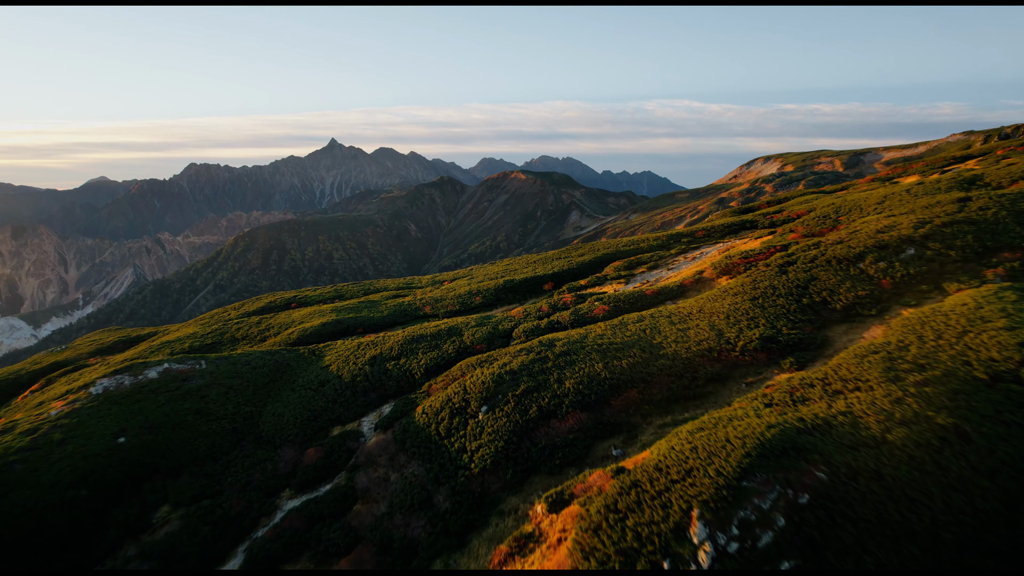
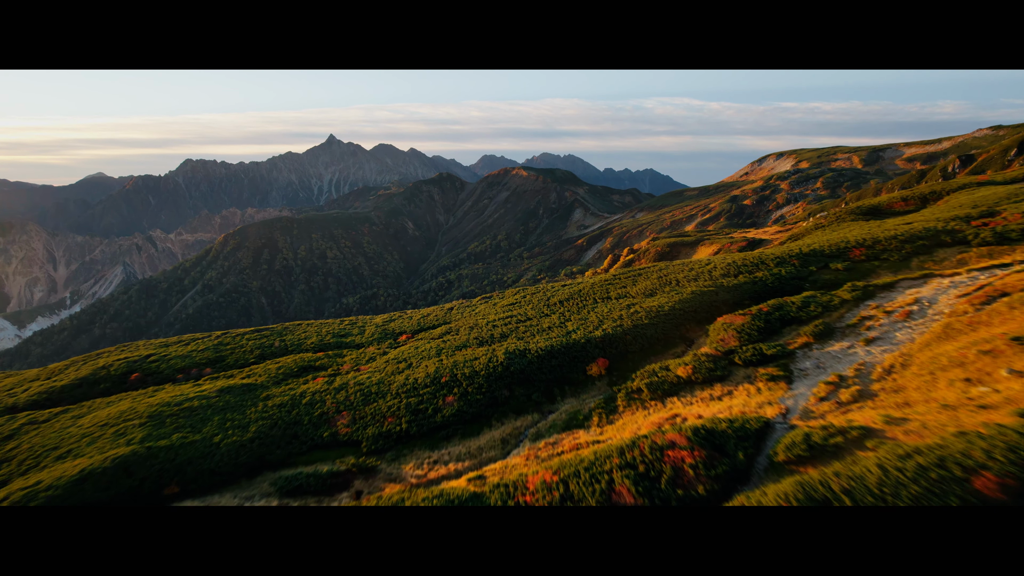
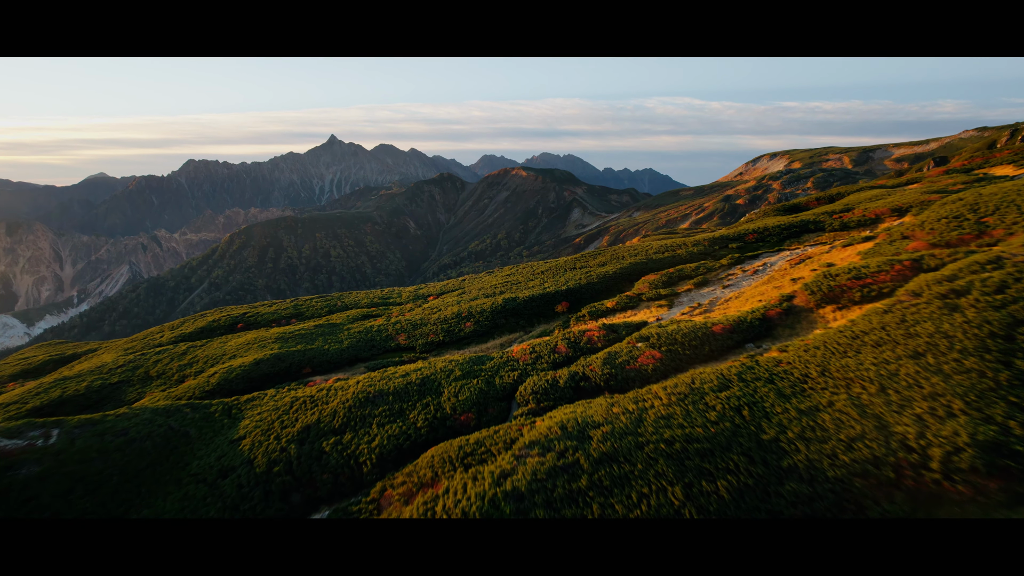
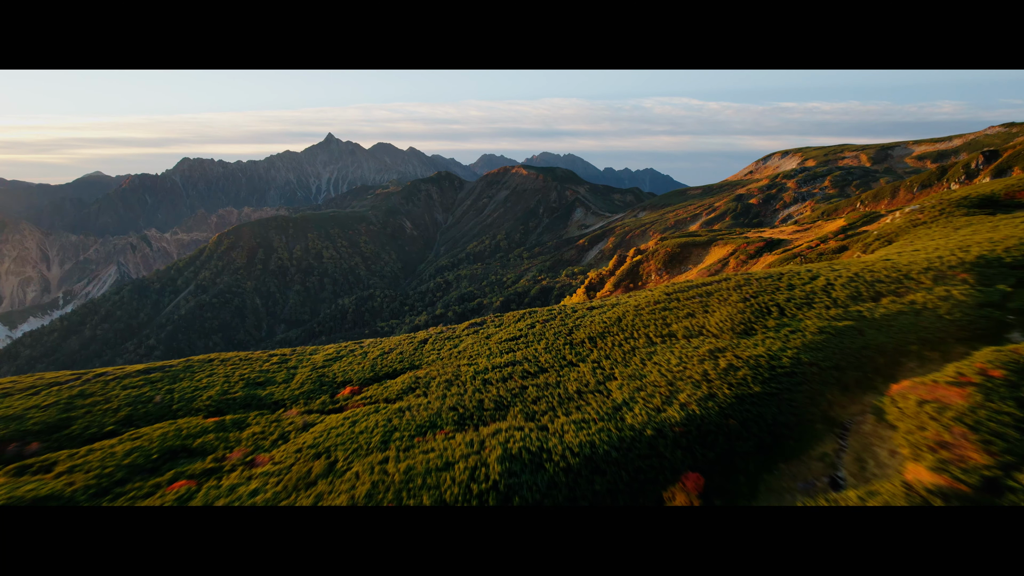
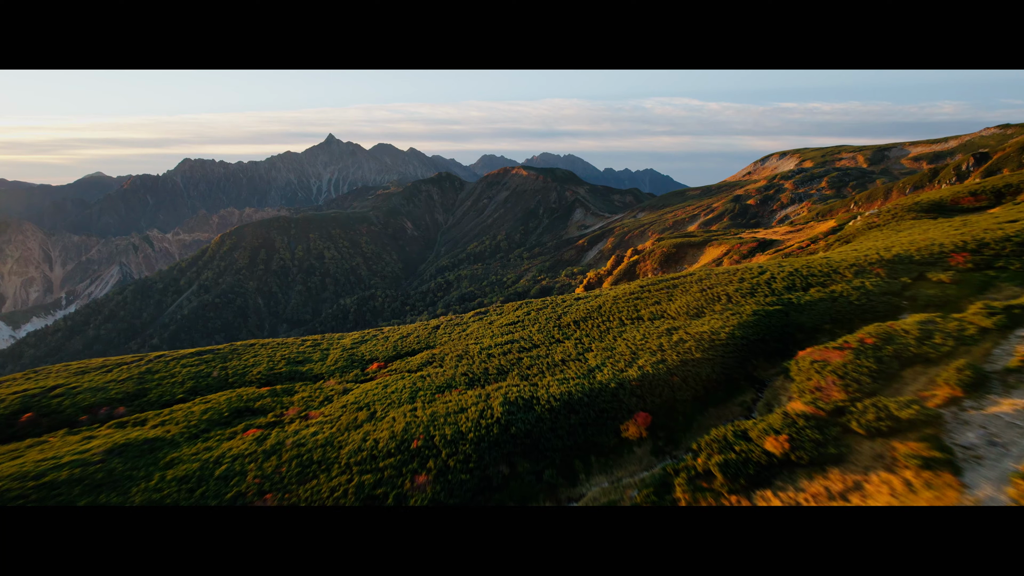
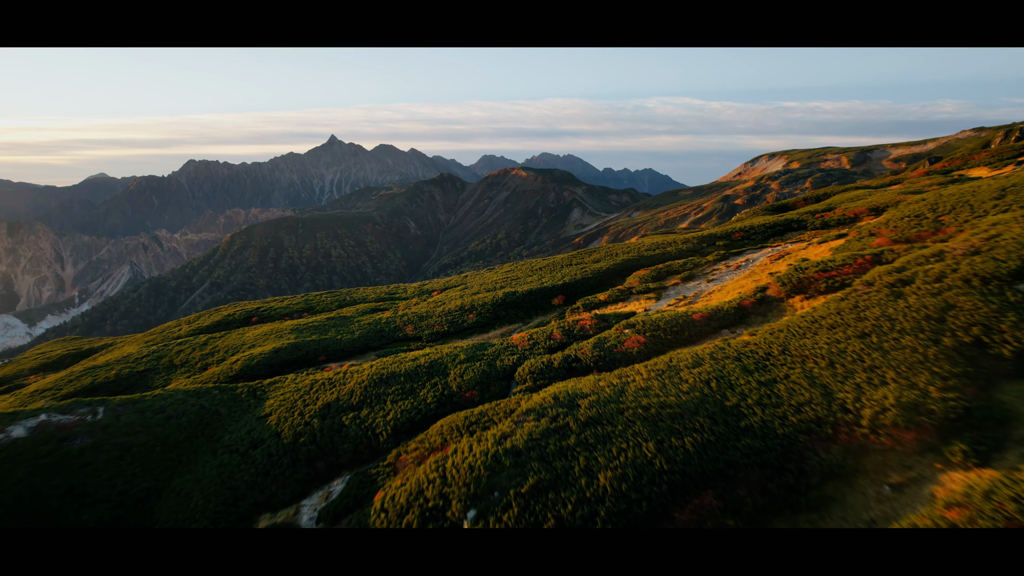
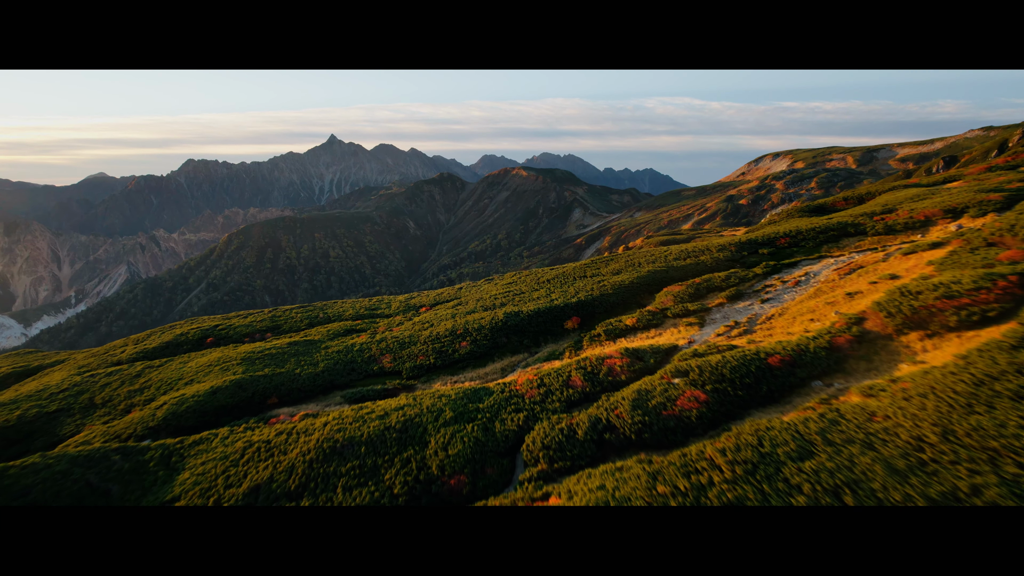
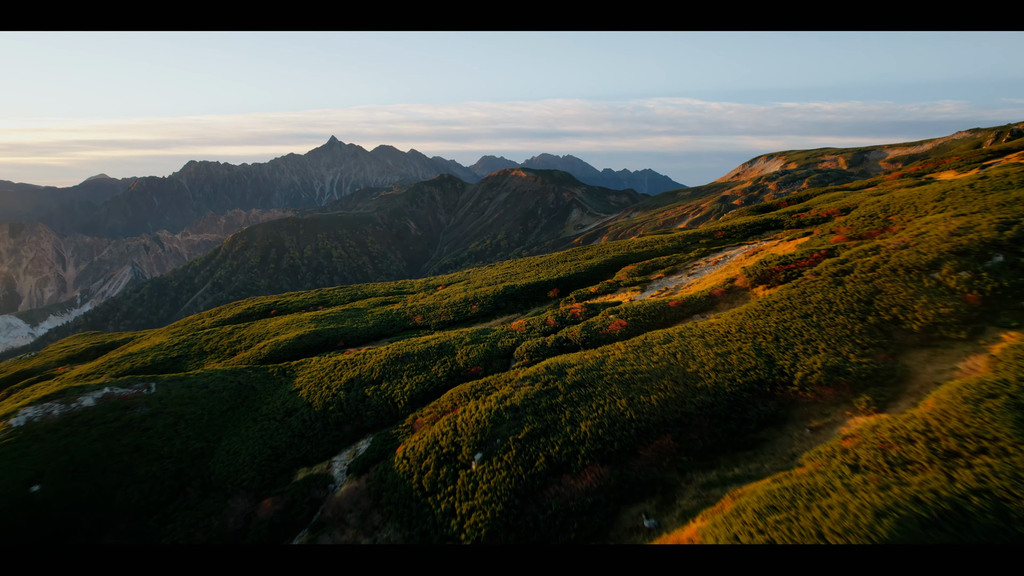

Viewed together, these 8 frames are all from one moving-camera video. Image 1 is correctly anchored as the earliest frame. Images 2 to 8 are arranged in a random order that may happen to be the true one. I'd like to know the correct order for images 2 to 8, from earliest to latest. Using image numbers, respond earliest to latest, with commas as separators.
8, 6, 3, 7, 2, 5, 4
